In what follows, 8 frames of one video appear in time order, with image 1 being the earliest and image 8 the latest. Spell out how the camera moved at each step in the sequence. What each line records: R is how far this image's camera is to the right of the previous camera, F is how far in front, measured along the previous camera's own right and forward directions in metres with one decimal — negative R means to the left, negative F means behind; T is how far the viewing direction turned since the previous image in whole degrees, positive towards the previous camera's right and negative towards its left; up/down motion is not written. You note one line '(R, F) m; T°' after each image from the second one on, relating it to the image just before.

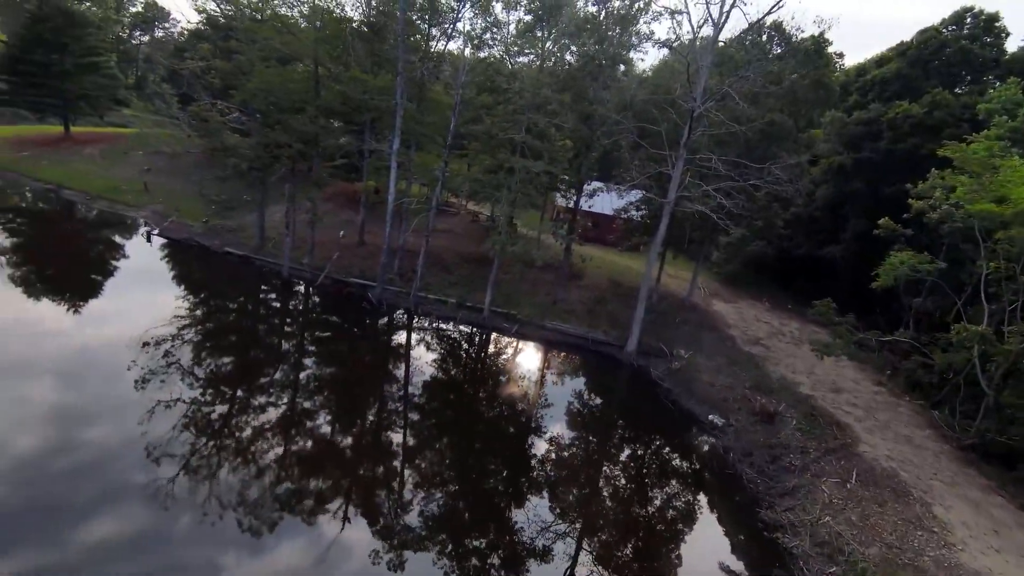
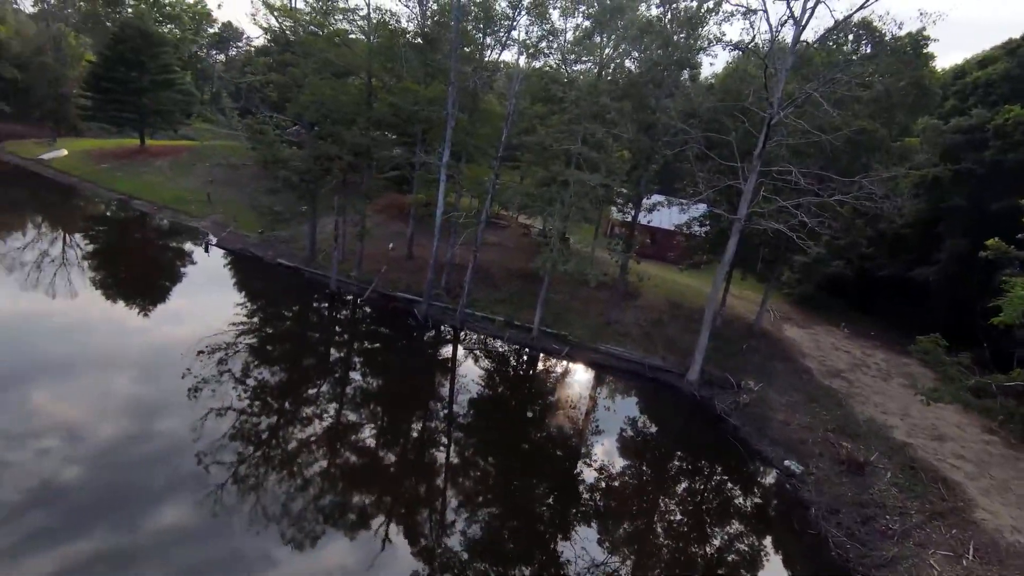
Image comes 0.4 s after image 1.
(0.0, +0.9) m; -6°
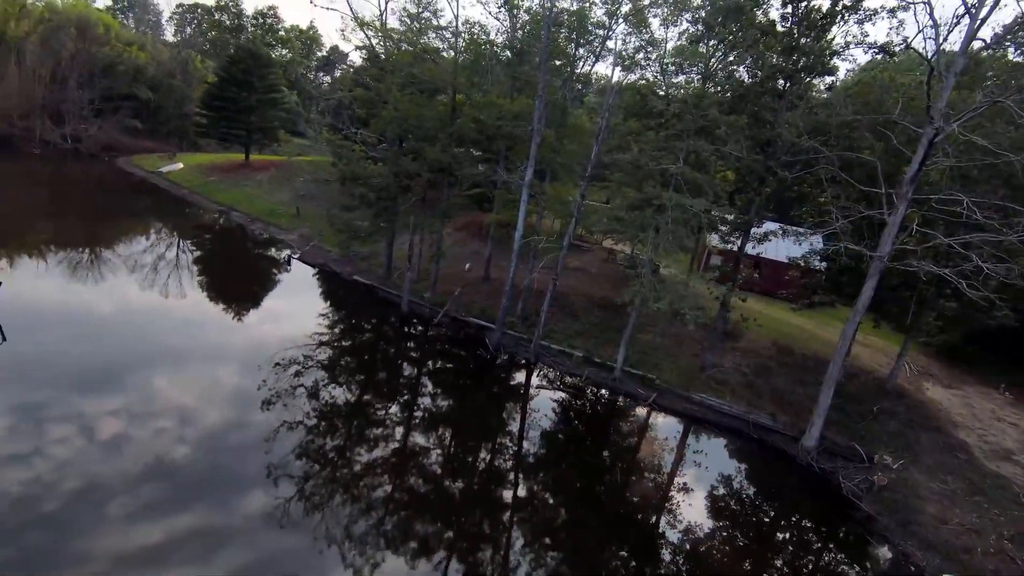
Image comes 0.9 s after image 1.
(-0.1, +1.5) m; -9°
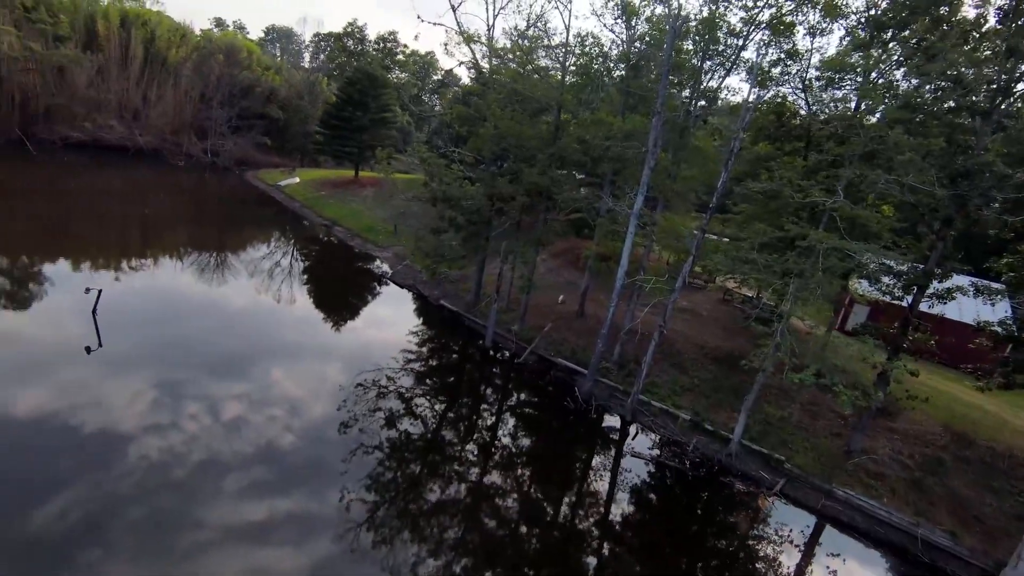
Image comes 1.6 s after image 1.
(-0.1, +1.8) m; -11°
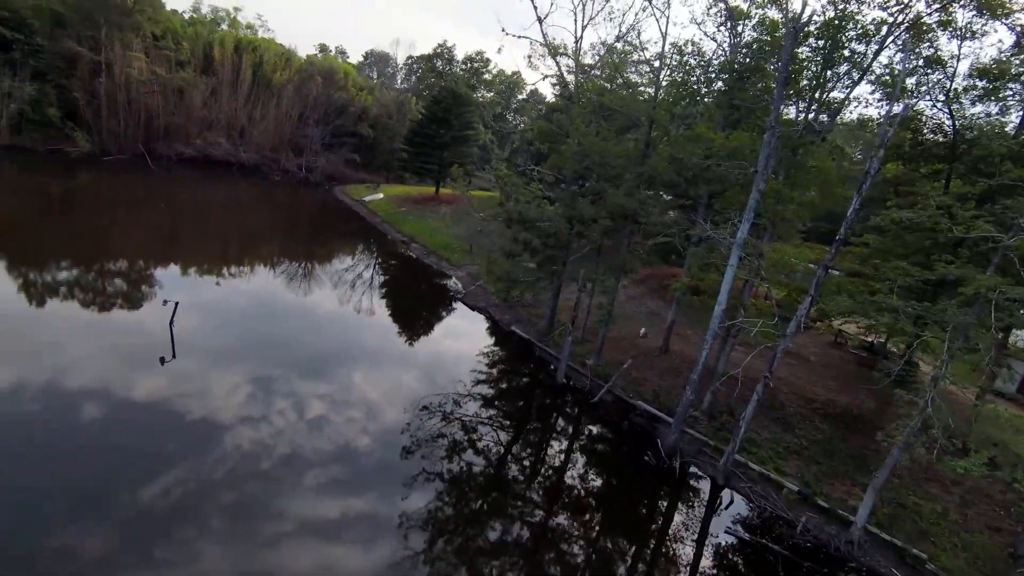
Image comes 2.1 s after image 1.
(-0.1, +1.2) m; -8°
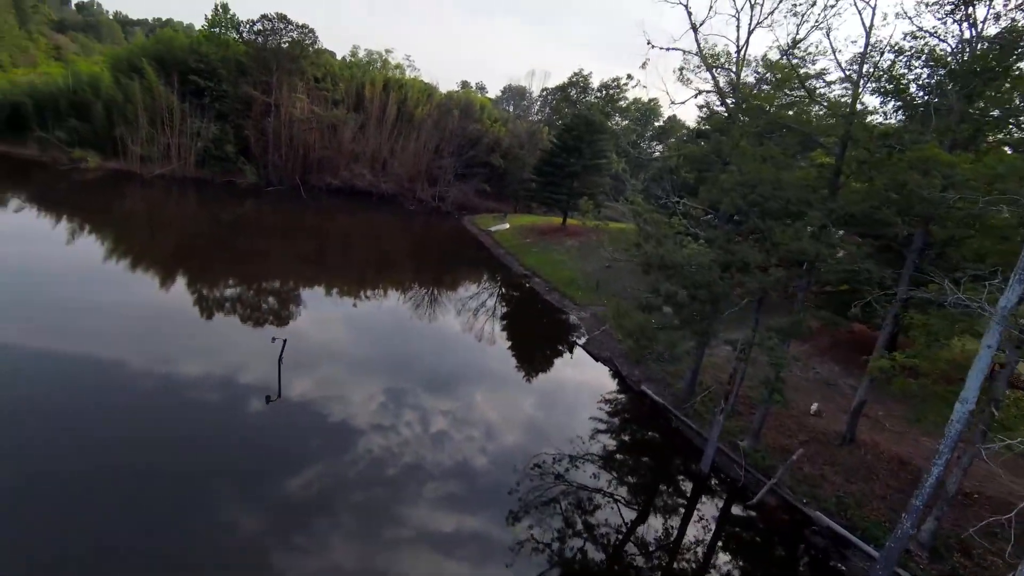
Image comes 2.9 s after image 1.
(-0.3, +2.1) m; -14°
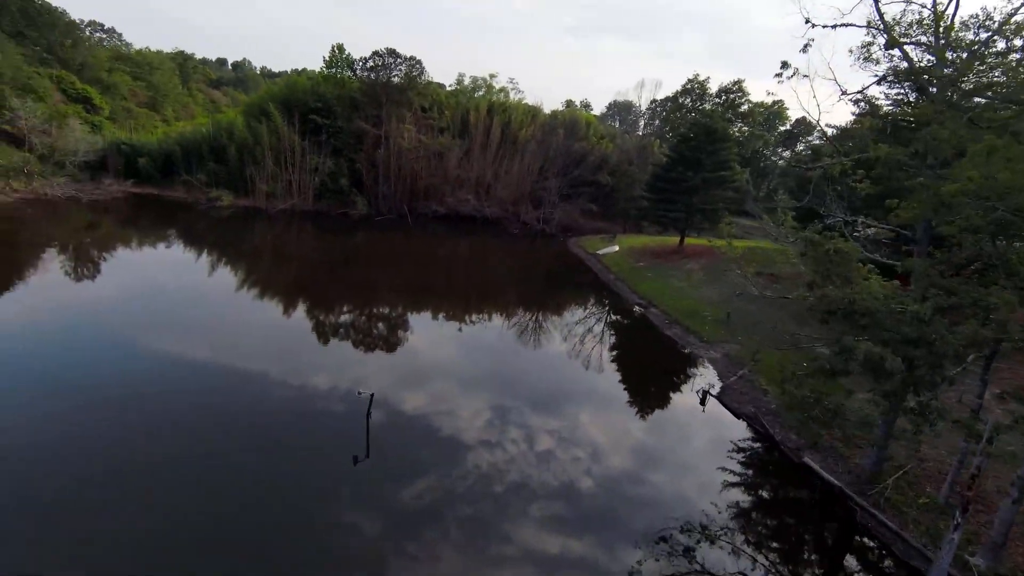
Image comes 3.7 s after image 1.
(-0.3, +2.0) m; -12°
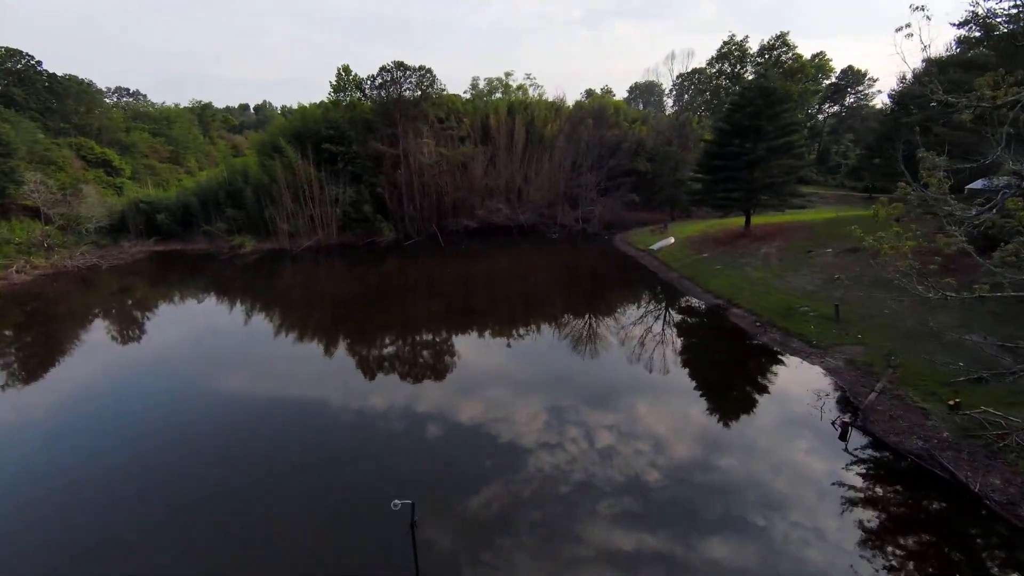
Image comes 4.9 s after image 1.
(-0.4, +2.9) m; -4°
